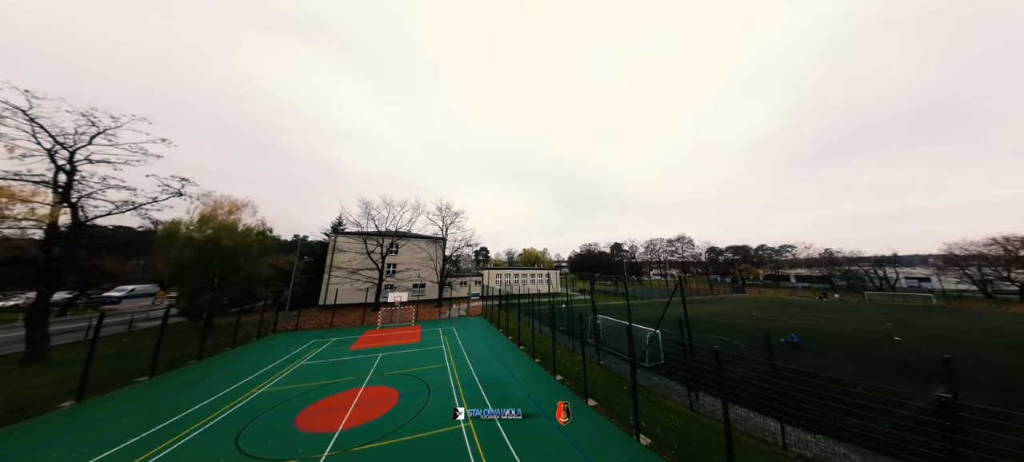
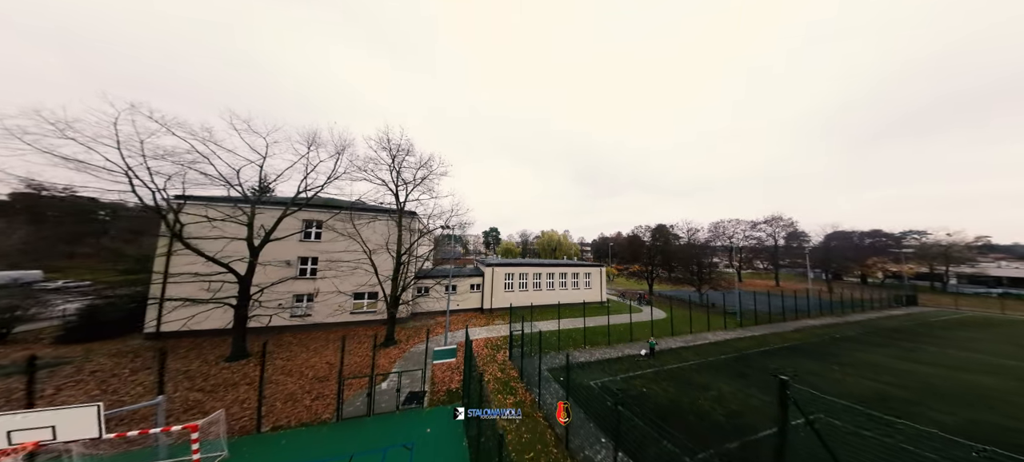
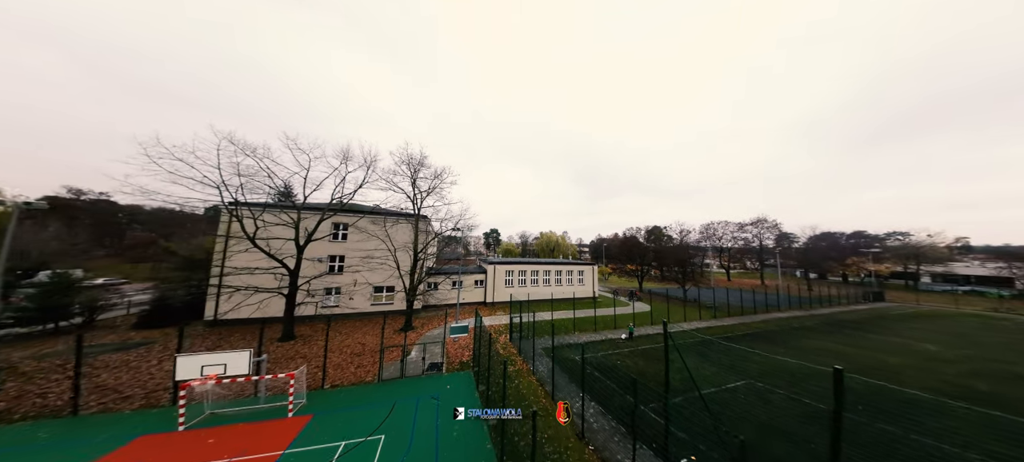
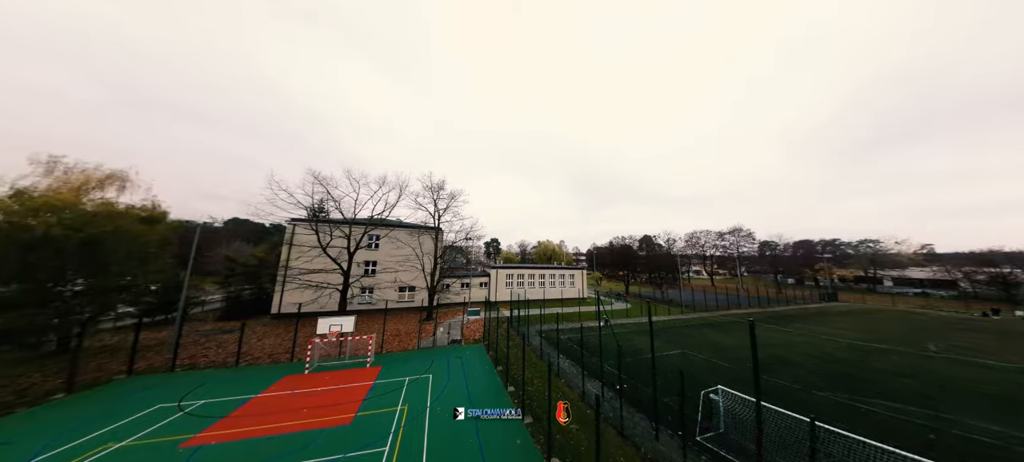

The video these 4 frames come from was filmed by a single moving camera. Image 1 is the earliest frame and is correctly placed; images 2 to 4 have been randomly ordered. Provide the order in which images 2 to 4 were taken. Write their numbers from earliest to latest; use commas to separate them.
4, 3, 2
